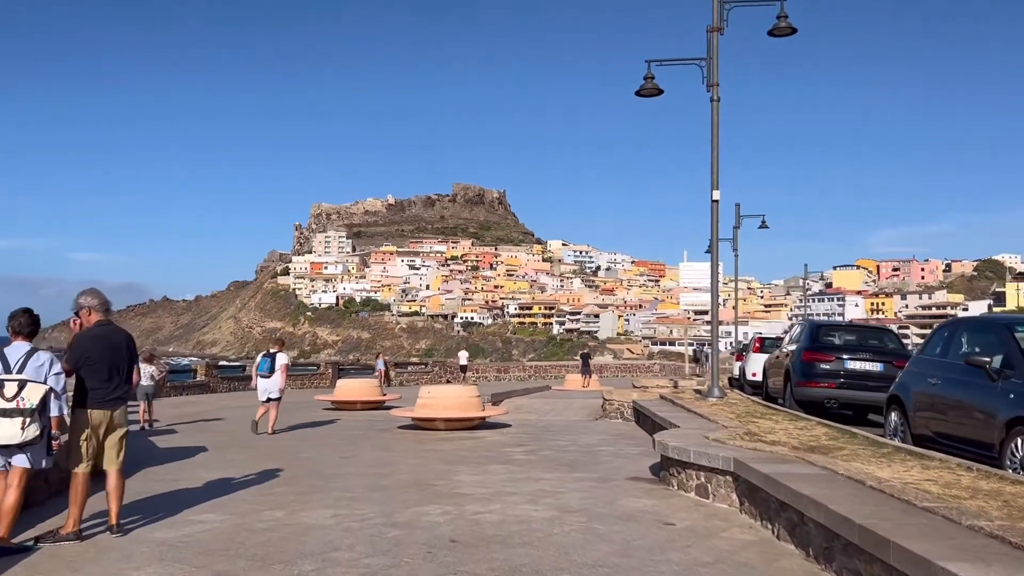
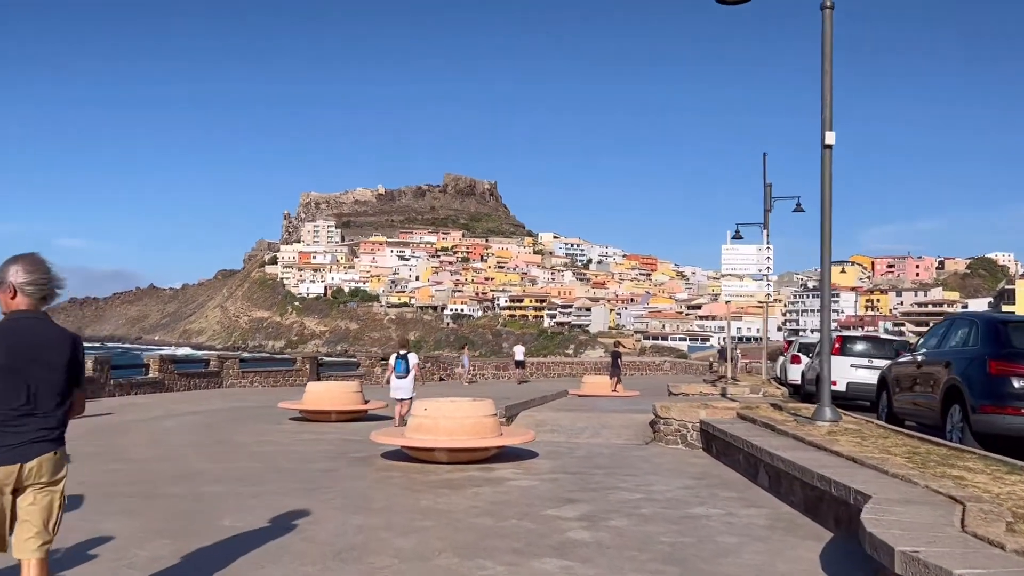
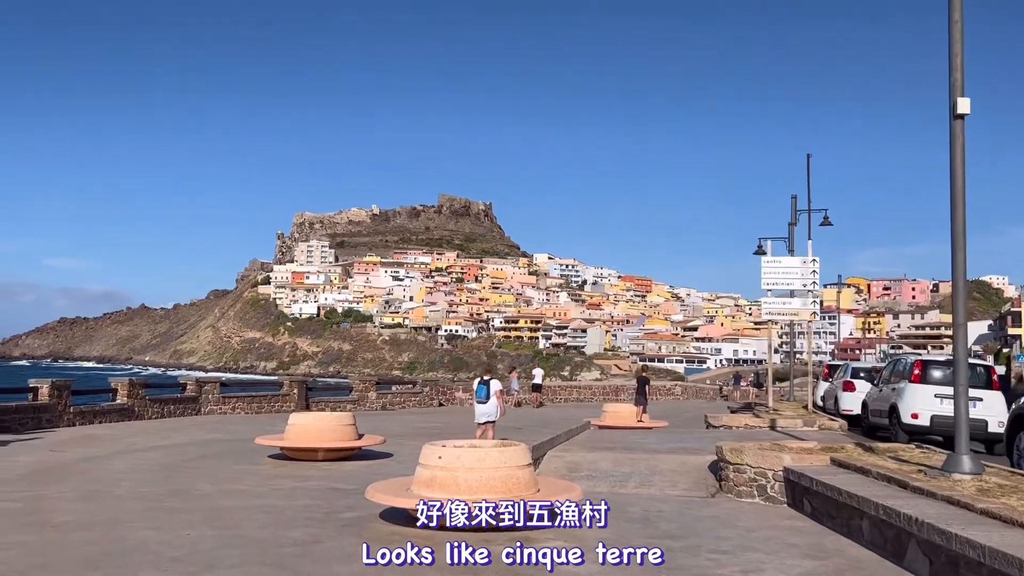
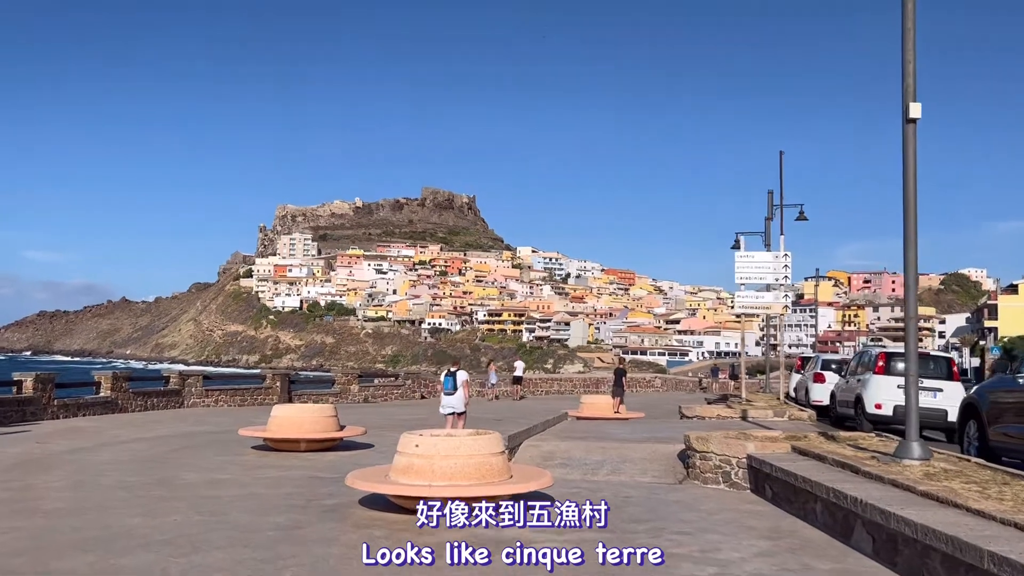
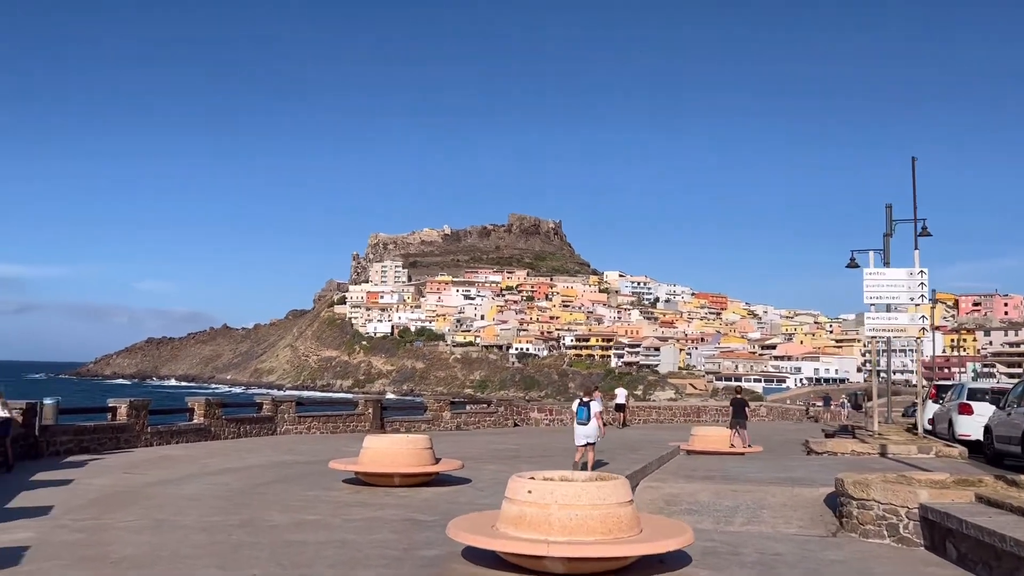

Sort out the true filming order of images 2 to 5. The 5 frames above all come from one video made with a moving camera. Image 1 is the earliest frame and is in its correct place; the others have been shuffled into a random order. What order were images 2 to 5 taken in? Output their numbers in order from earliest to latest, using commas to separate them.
2, 4, 3, 5
